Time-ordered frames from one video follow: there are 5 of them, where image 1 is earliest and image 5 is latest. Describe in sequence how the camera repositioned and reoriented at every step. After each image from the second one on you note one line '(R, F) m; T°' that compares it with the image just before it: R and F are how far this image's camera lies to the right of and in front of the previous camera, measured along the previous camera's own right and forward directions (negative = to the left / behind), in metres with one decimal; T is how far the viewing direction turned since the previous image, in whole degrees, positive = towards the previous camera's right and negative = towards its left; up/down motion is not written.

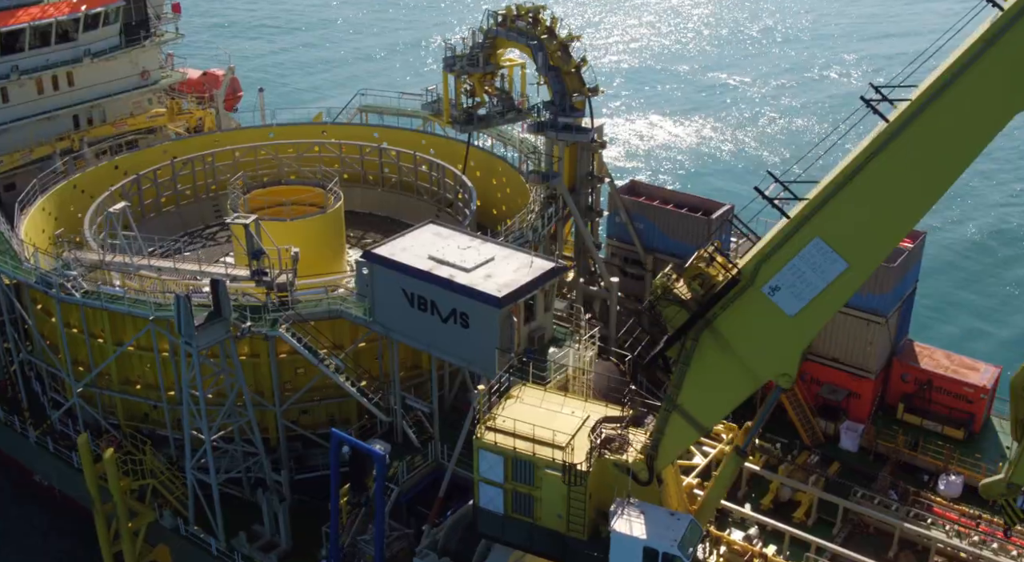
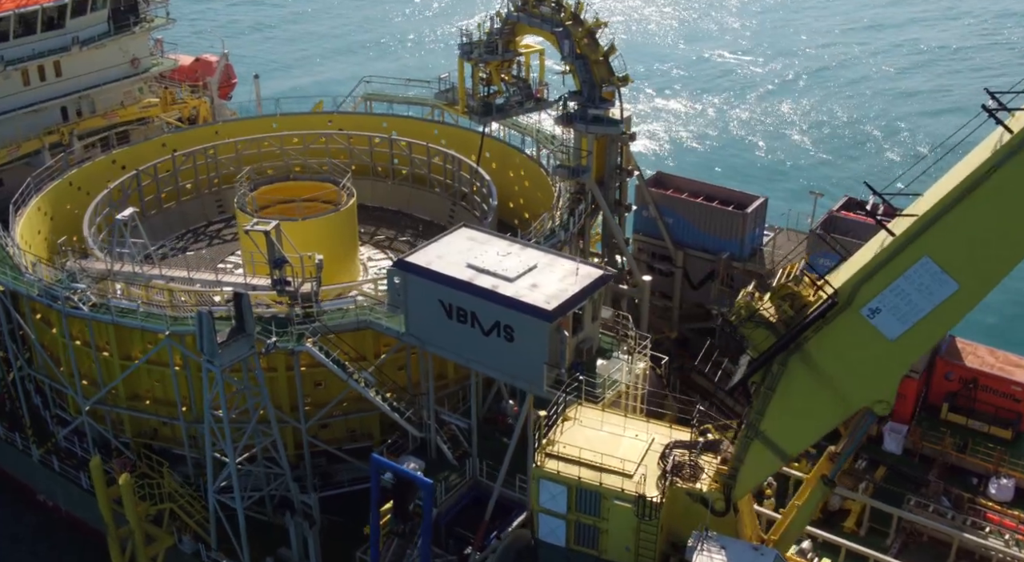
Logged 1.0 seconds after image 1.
(-2.1, +1.9) m; +2°
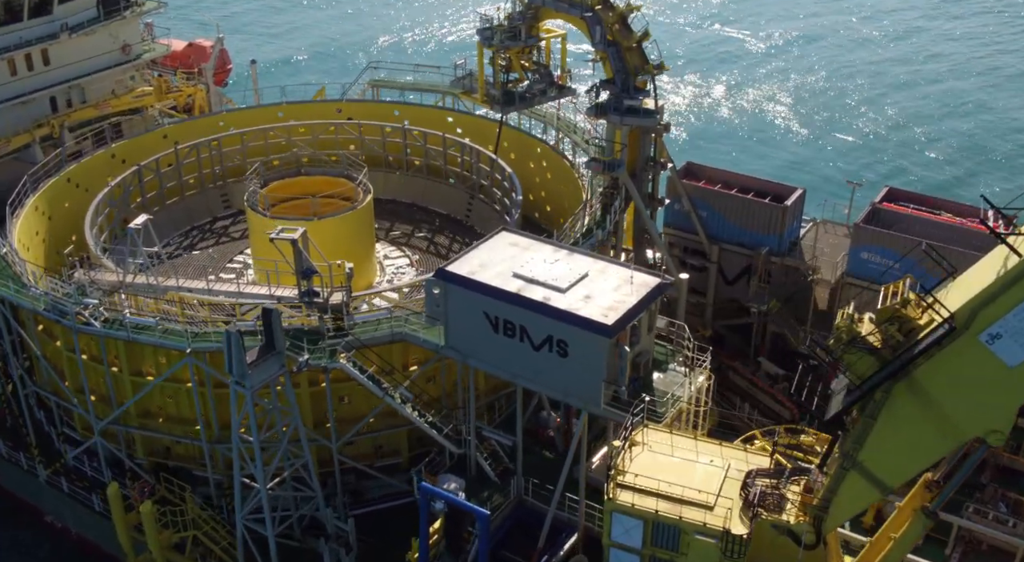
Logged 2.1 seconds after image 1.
(-2.1, +1.9) m; +1°
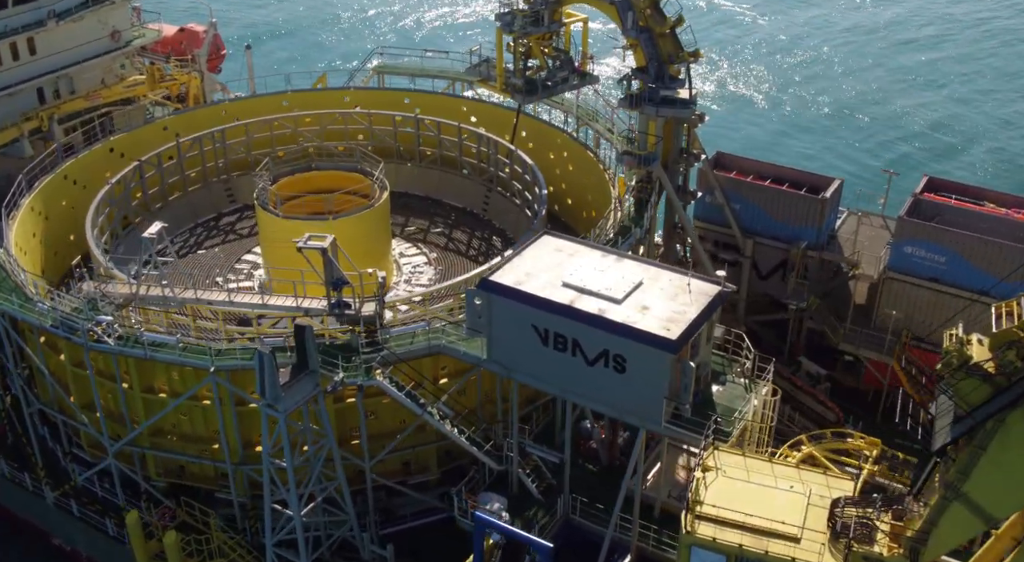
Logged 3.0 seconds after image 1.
(-2.0, +1.8) m; +1°
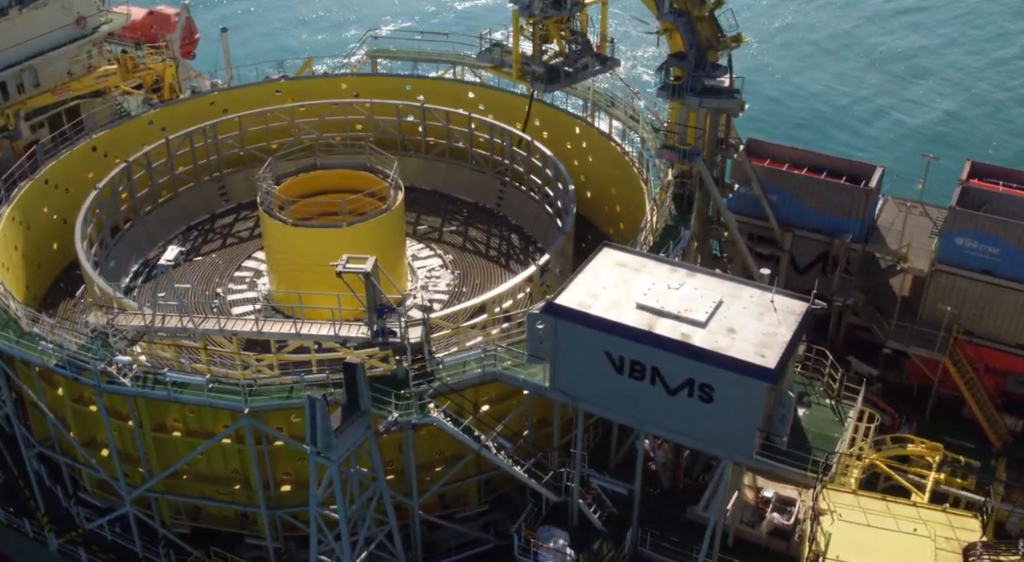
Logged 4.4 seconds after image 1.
(-2.9, +2.4) m; +3°
